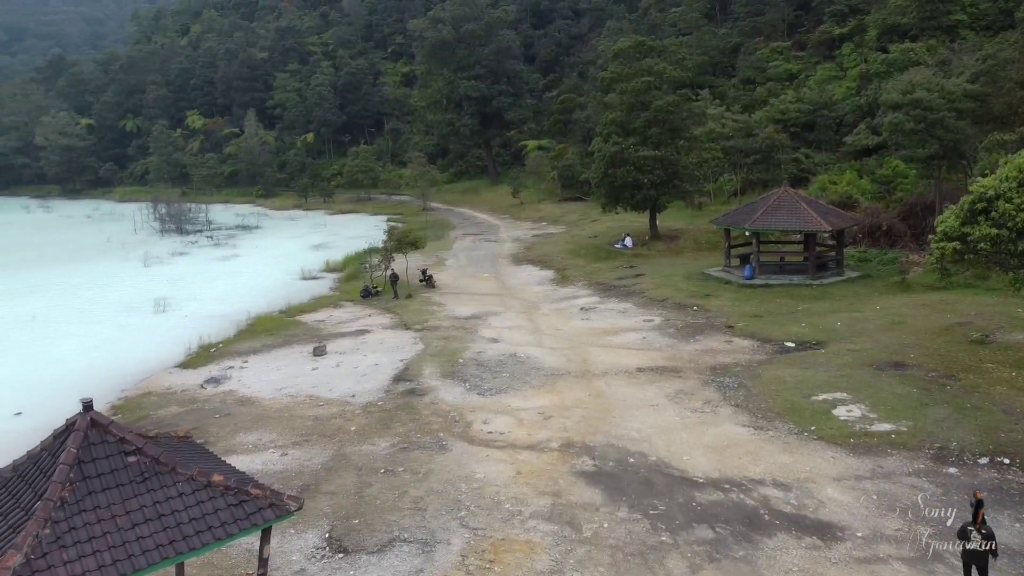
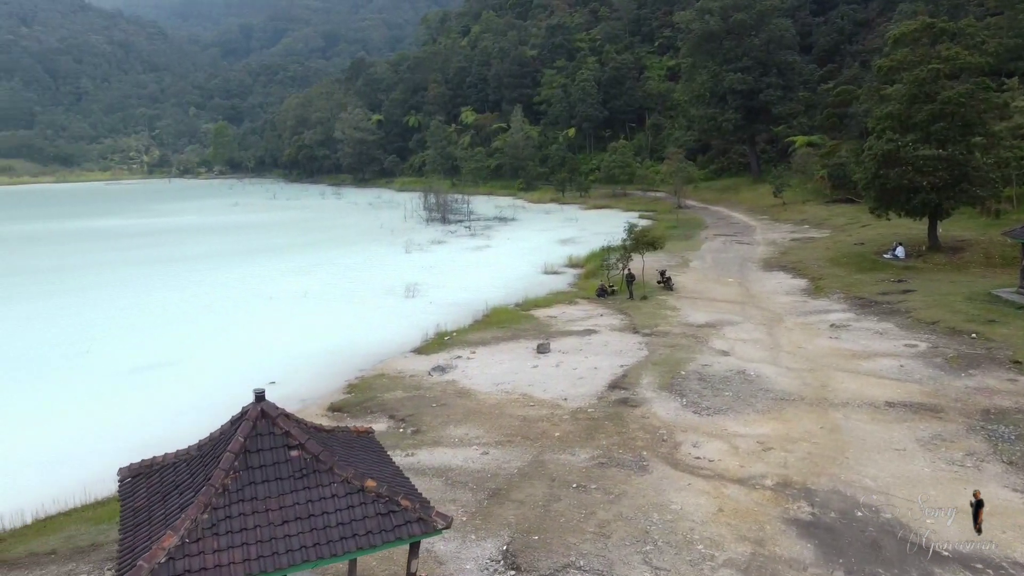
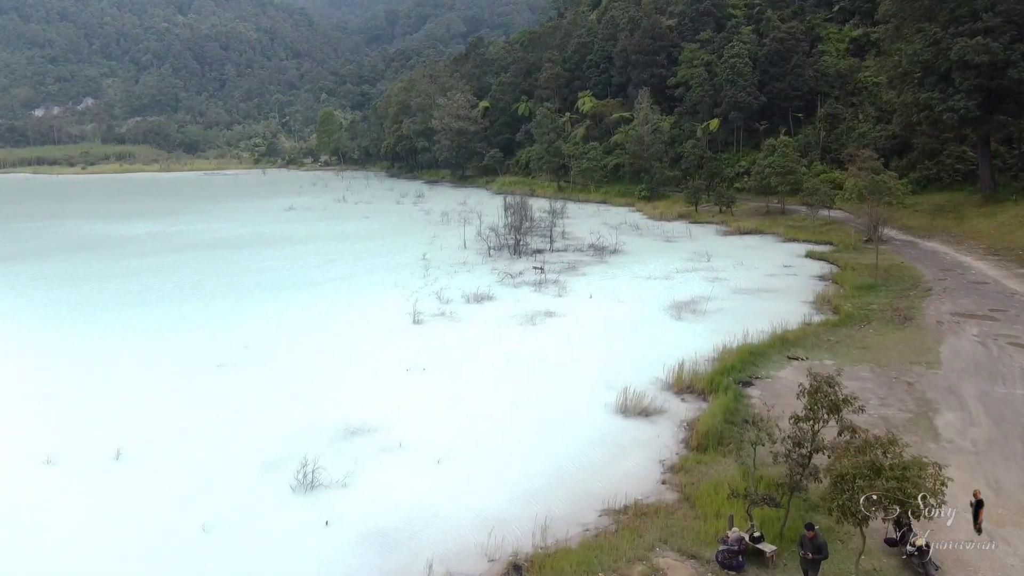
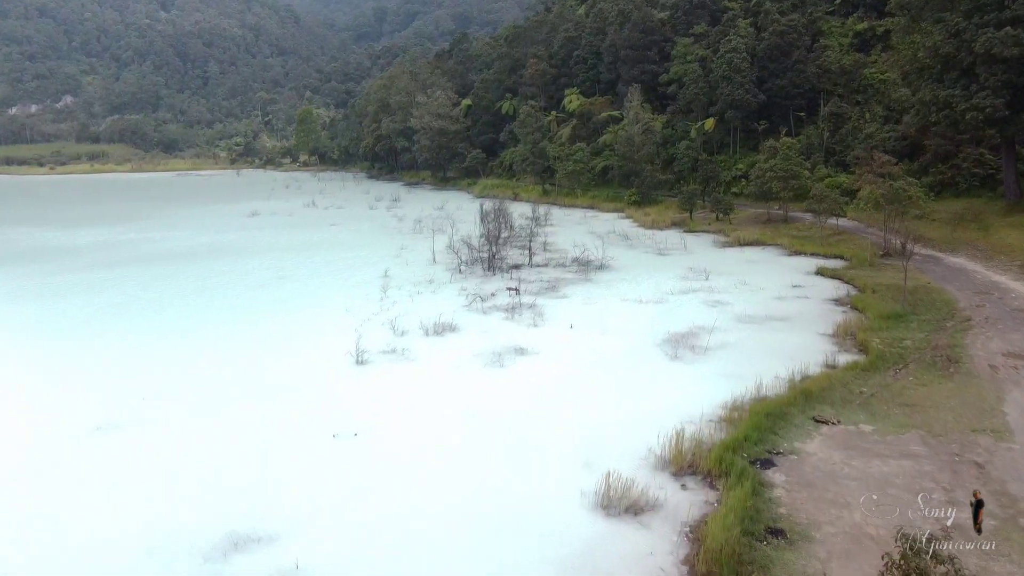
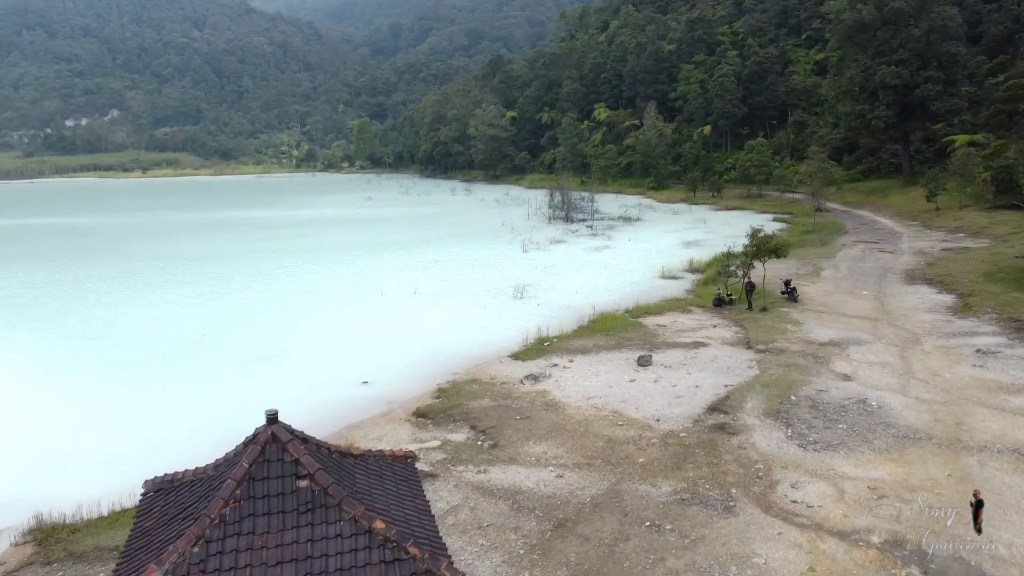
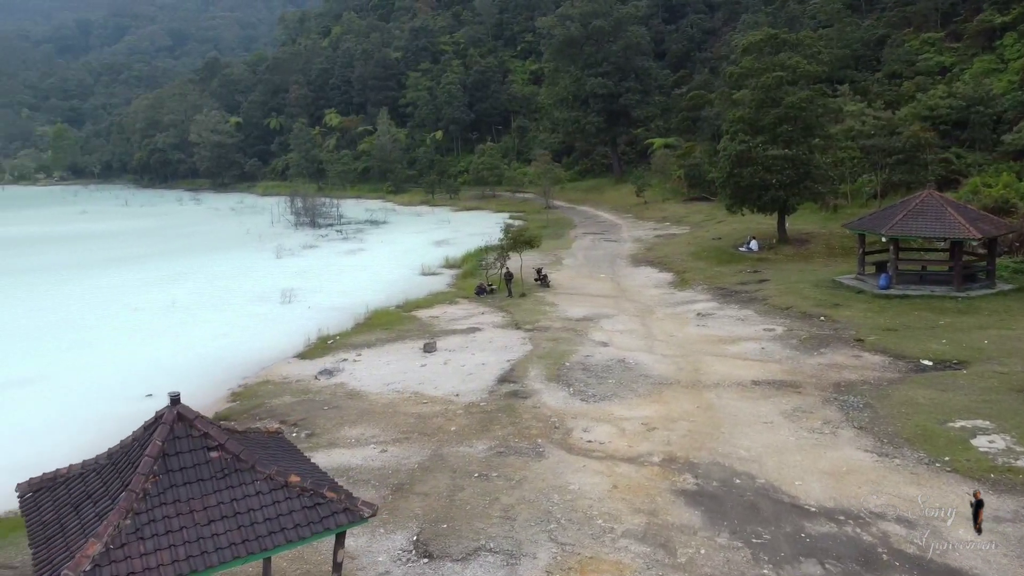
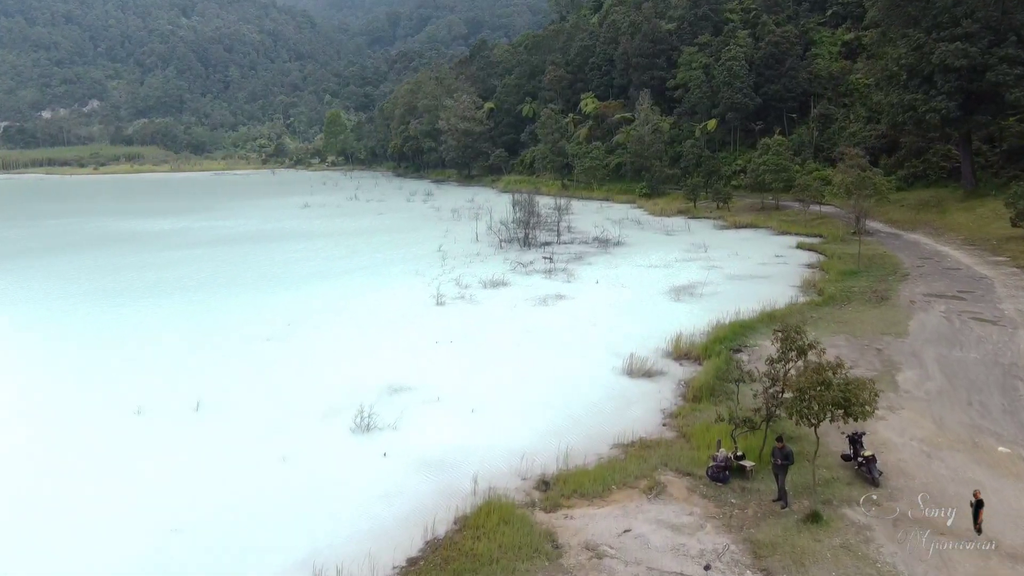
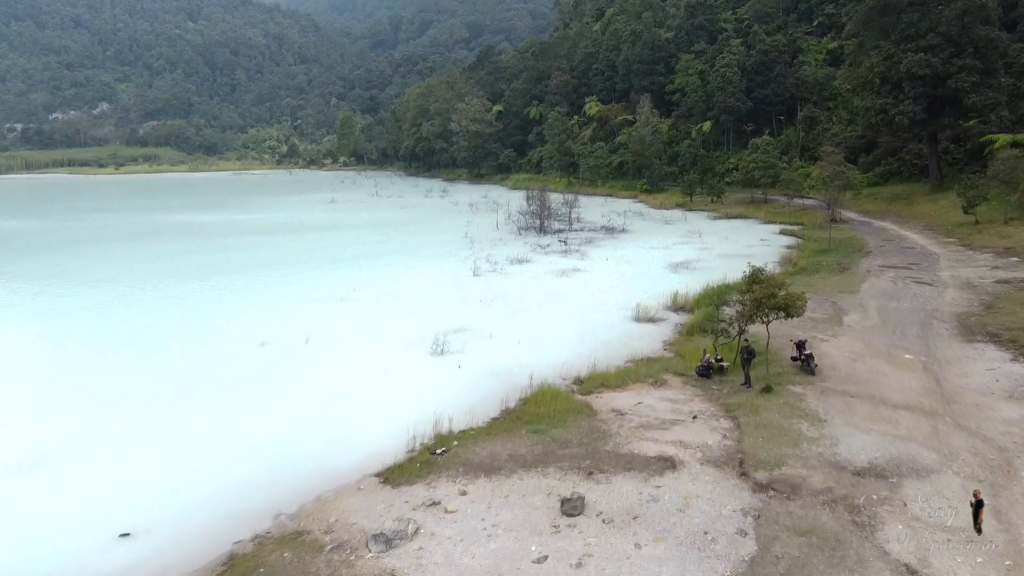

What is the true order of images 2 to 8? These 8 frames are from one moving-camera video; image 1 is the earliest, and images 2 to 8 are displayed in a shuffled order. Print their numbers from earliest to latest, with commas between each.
6, 2, 5, 8, 7, 3, 4
